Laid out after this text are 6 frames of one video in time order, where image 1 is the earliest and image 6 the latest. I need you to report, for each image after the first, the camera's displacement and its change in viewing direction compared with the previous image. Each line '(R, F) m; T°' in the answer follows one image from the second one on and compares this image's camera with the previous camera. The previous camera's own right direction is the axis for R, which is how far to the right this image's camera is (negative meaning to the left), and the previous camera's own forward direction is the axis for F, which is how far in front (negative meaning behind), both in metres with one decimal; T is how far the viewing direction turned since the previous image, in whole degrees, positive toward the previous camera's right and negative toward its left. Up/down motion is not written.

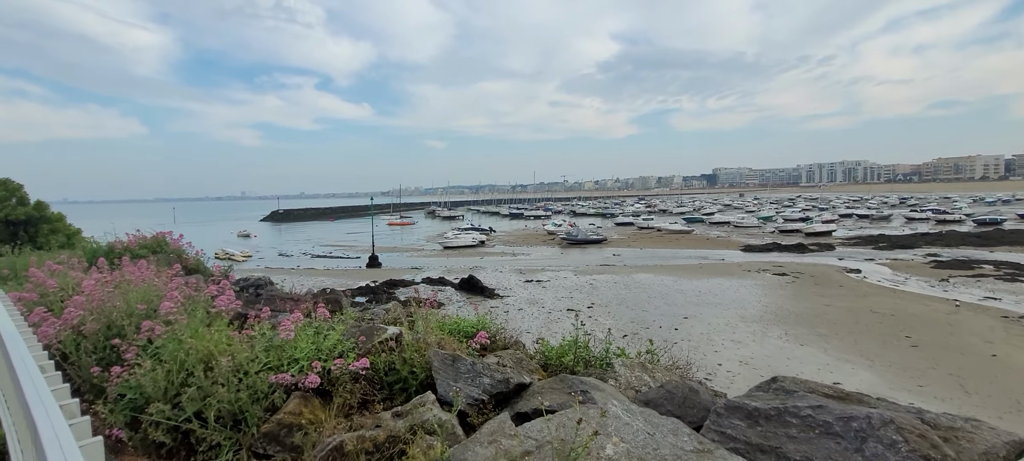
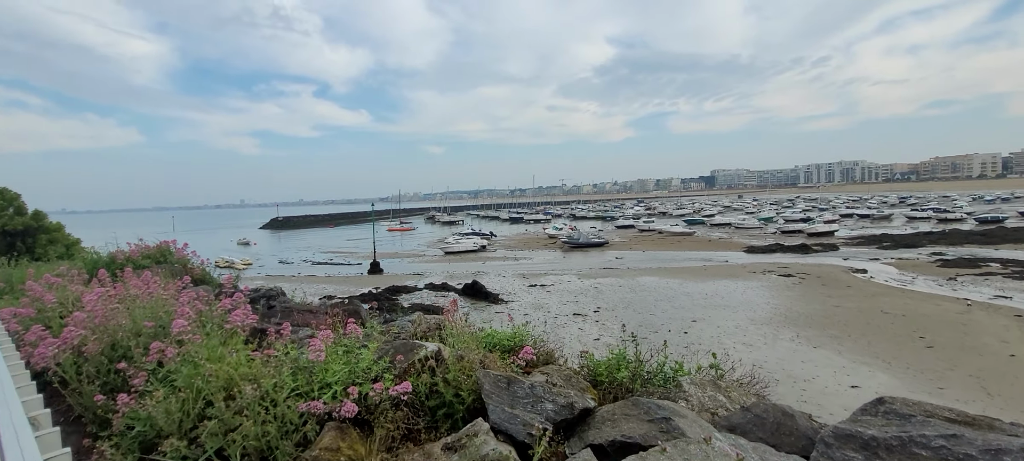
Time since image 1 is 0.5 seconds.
(-0.2, +0.2) m; 0°
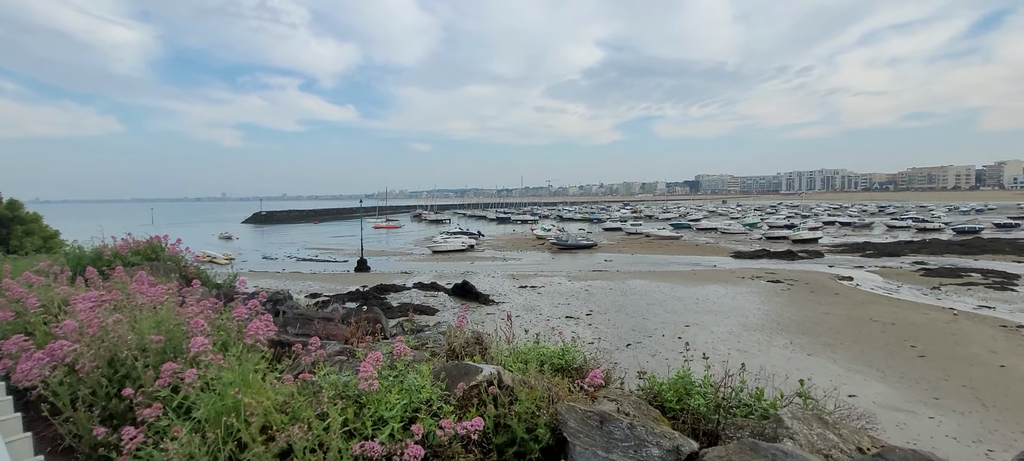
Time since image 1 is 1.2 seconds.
(-0.3, +0.2) m; +2°
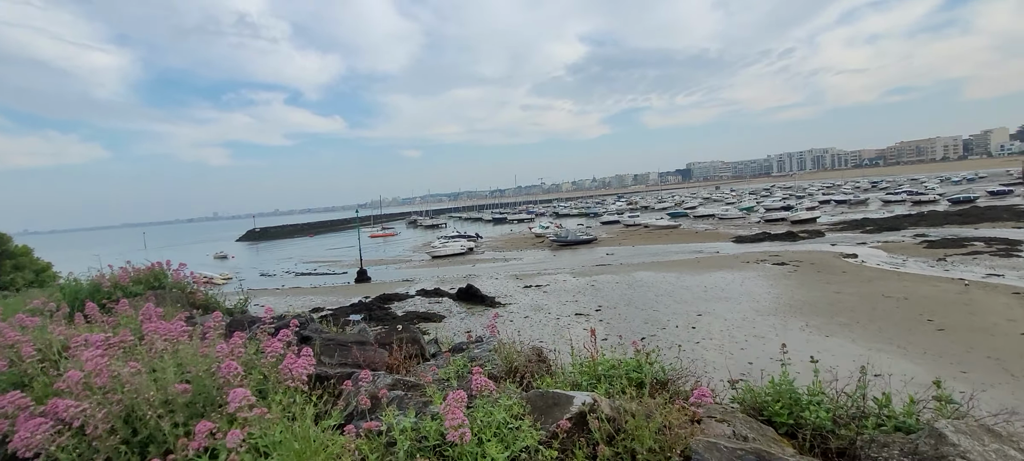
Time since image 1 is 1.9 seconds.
(-0.2, +0.3) m; +1°
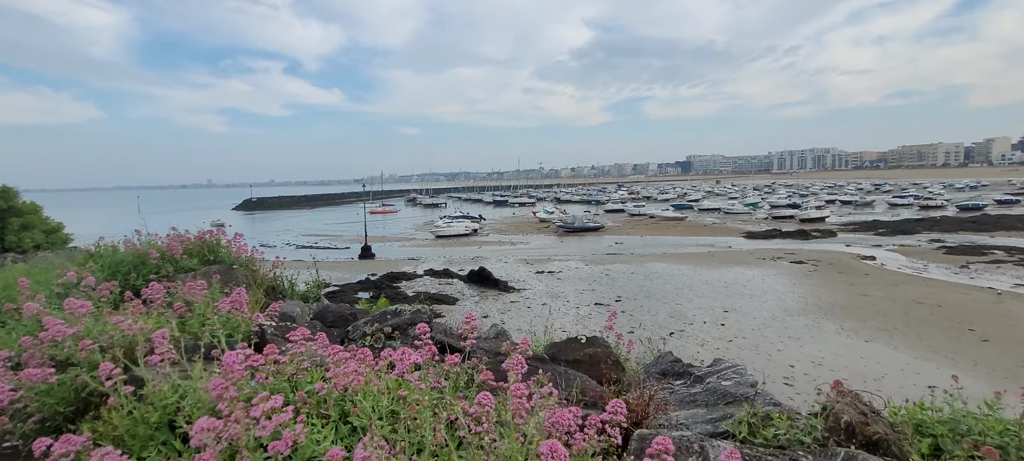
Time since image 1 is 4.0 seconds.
(-0.9, +0.7) m; +1°
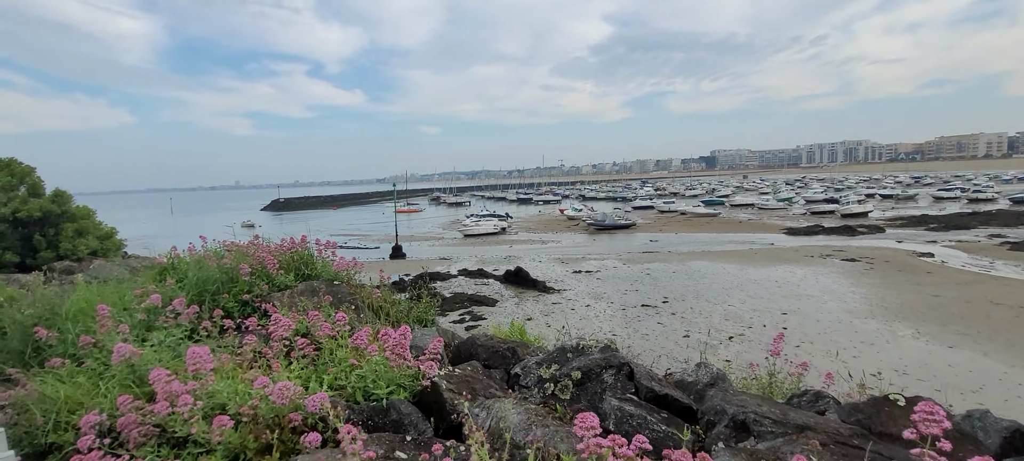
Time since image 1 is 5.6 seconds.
(-0.7, +0.5) m; -2°
